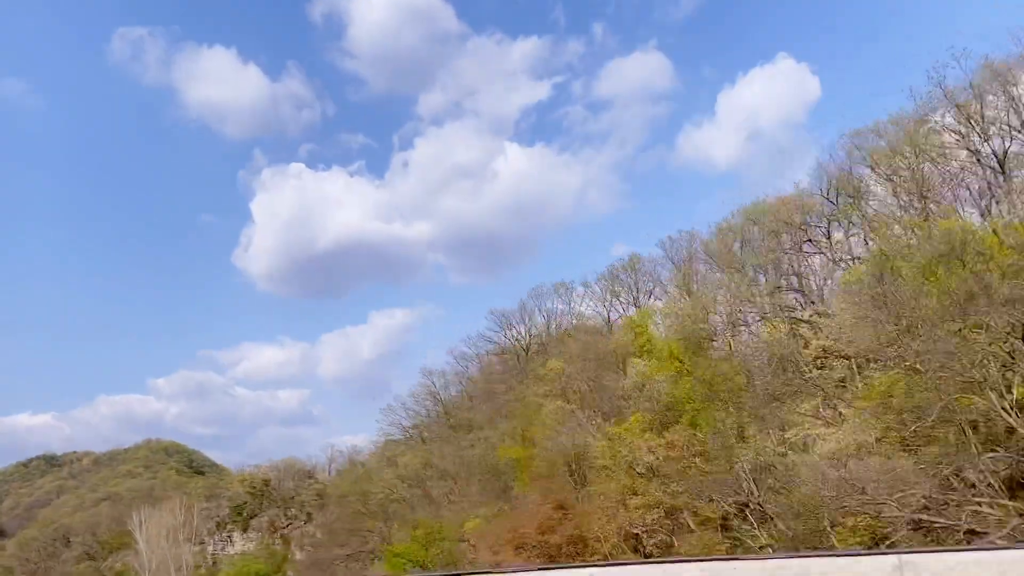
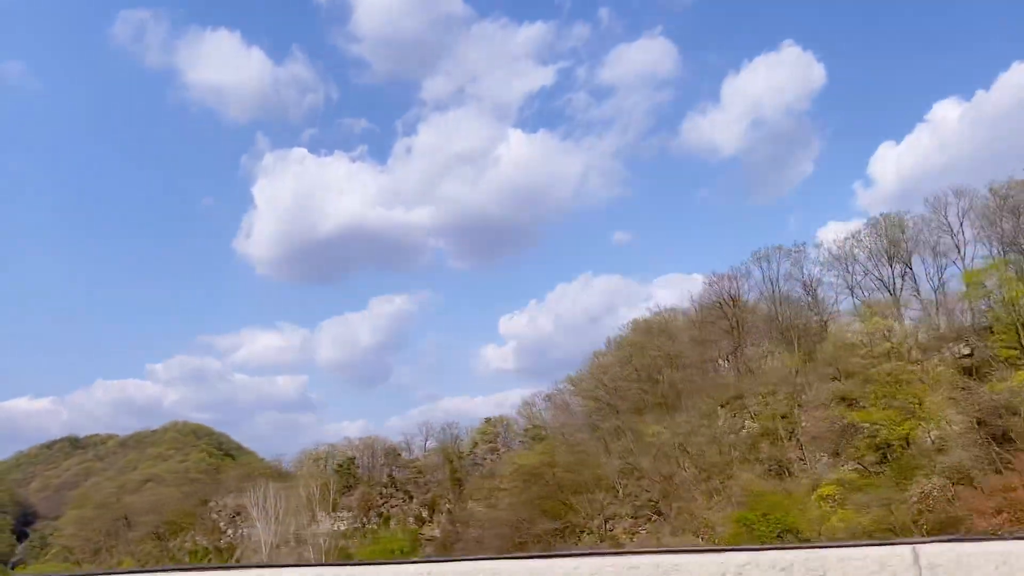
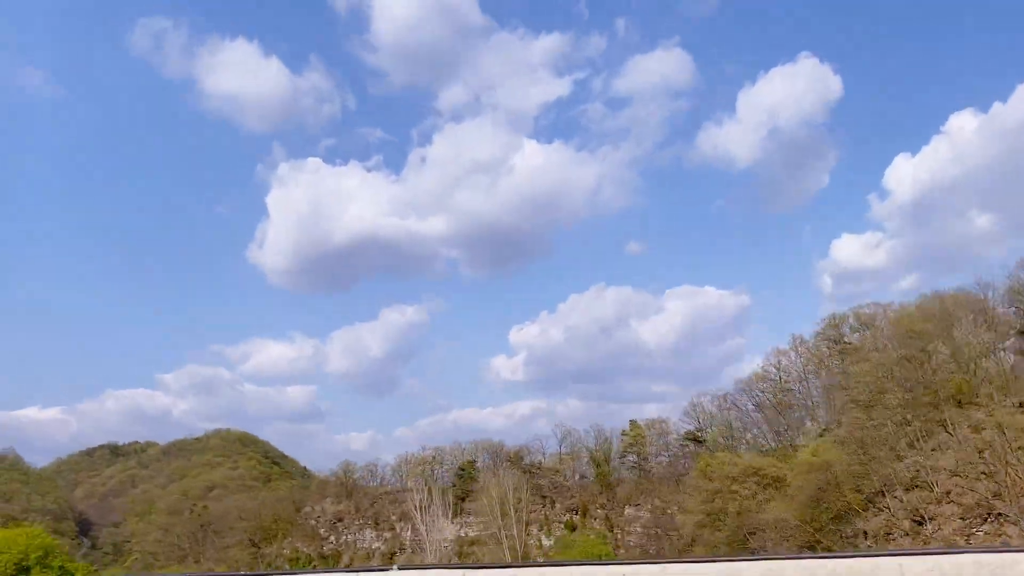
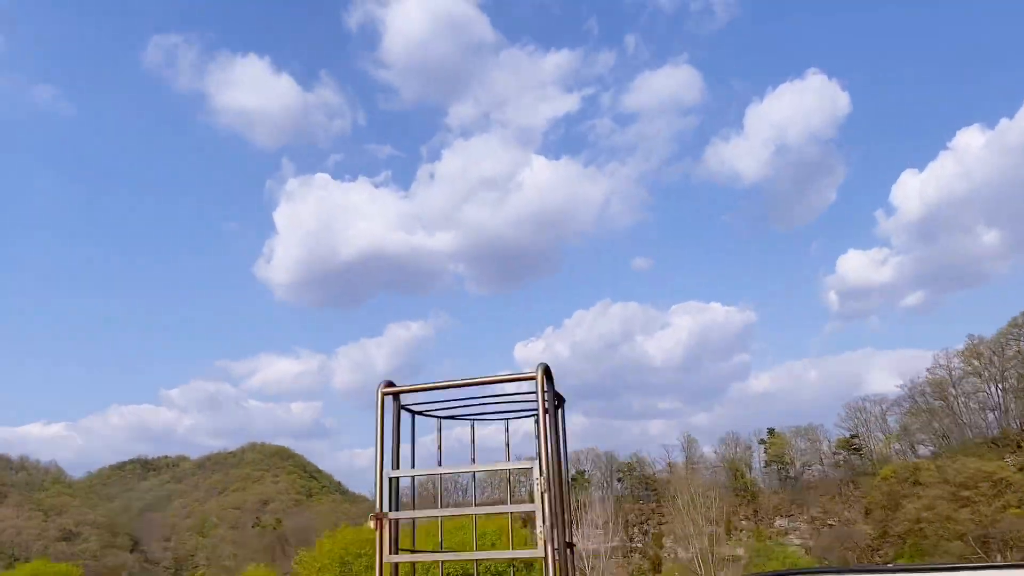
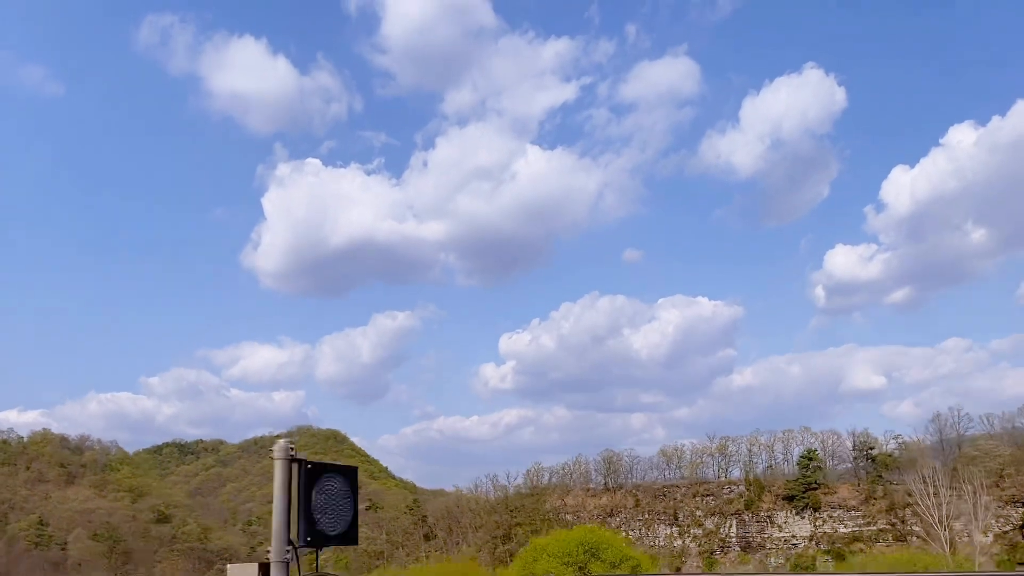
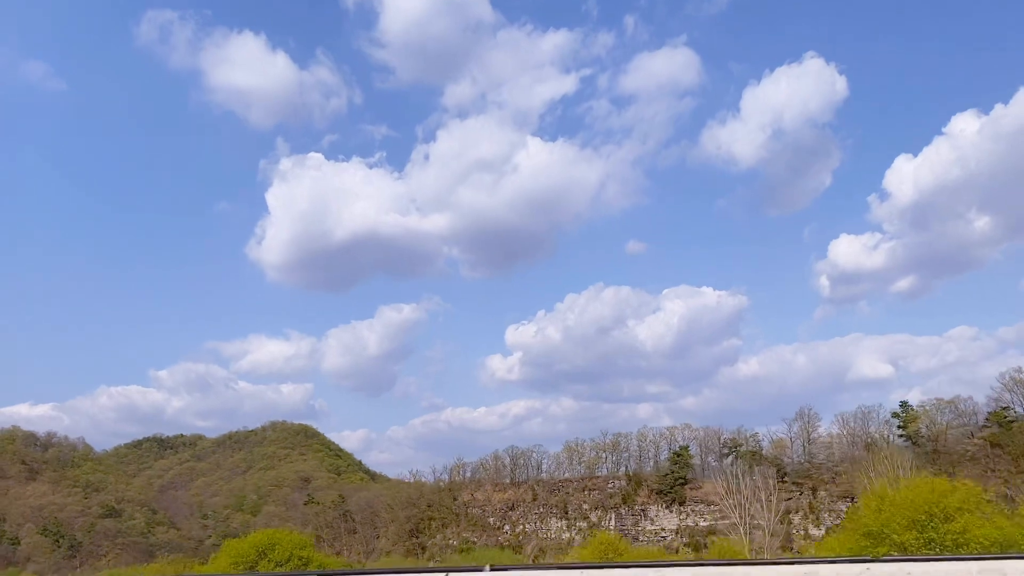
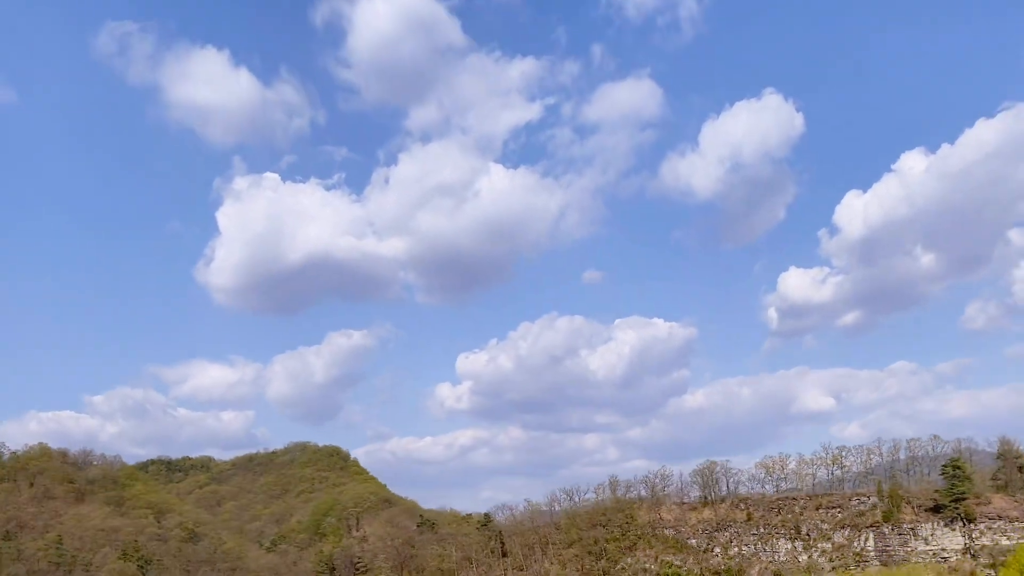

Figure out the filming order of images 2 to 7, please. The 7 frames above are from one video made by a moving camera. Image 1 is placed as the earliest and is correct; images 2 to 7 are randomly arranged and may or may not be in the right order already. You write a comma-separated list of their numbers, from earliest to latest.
2, 3, 4, 6, 5, 7
